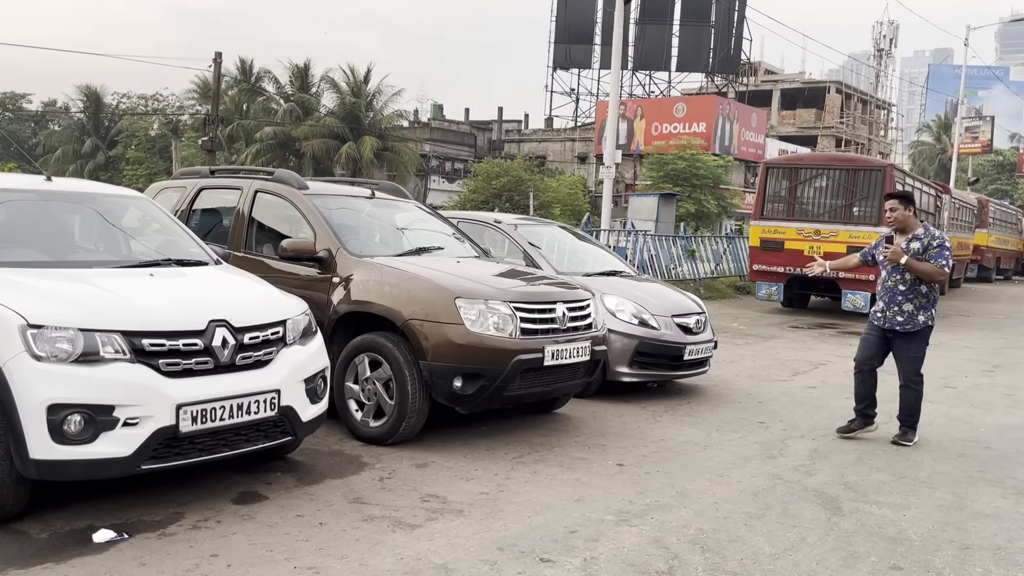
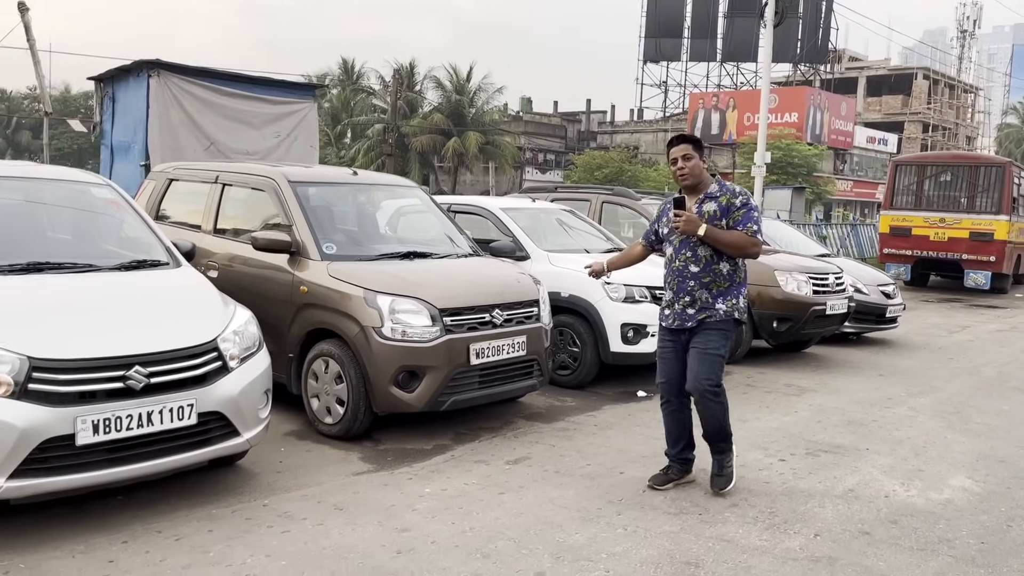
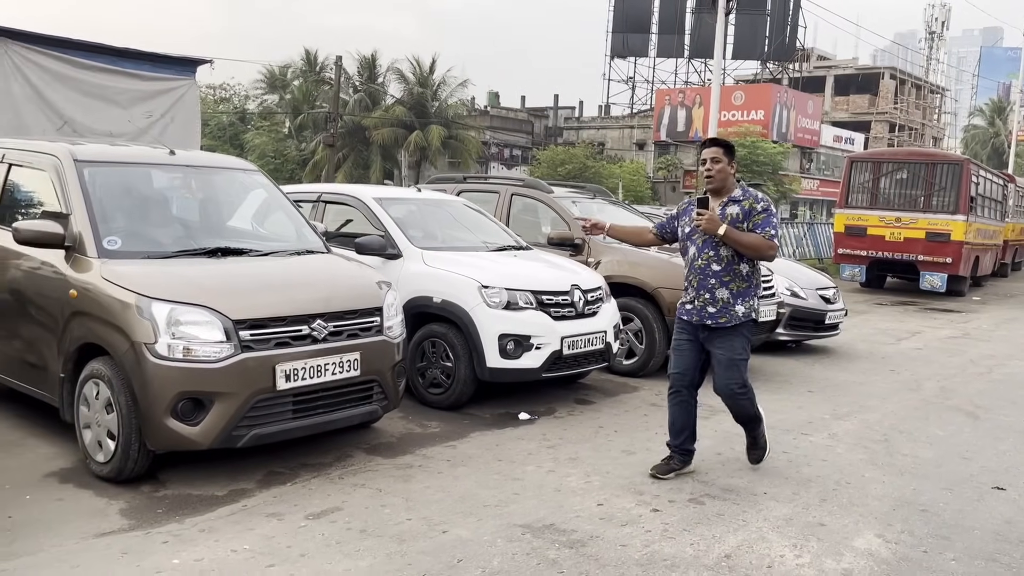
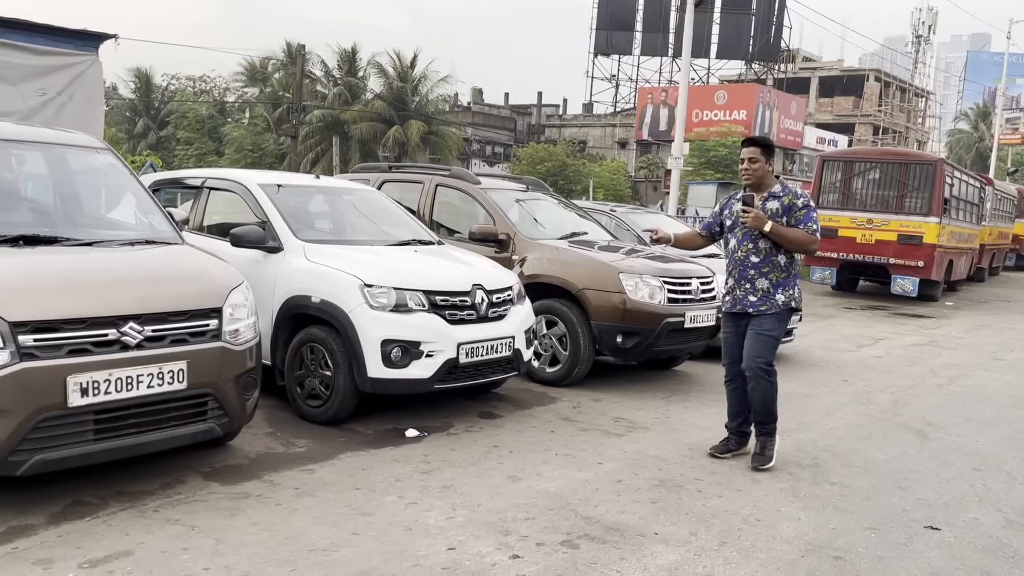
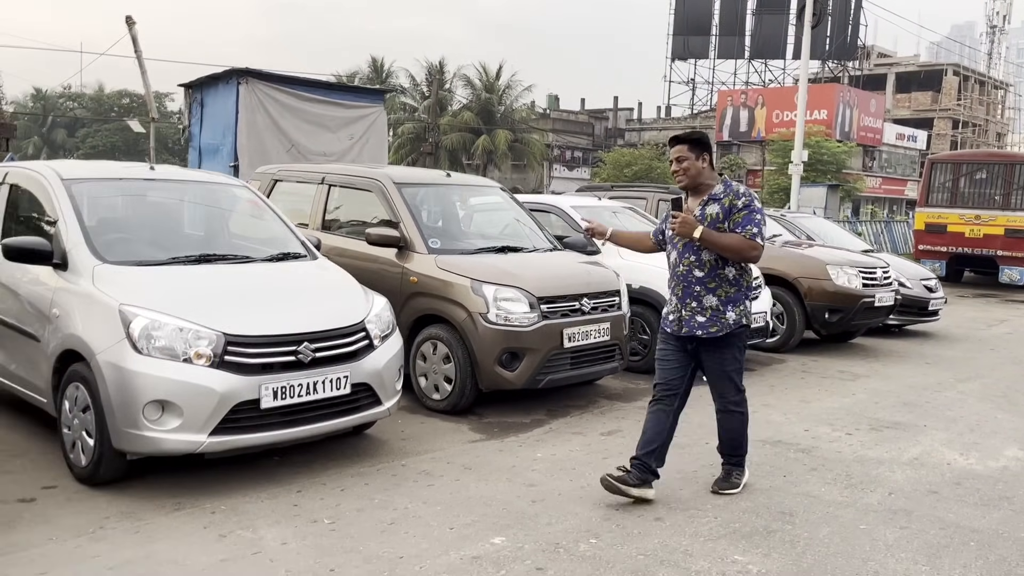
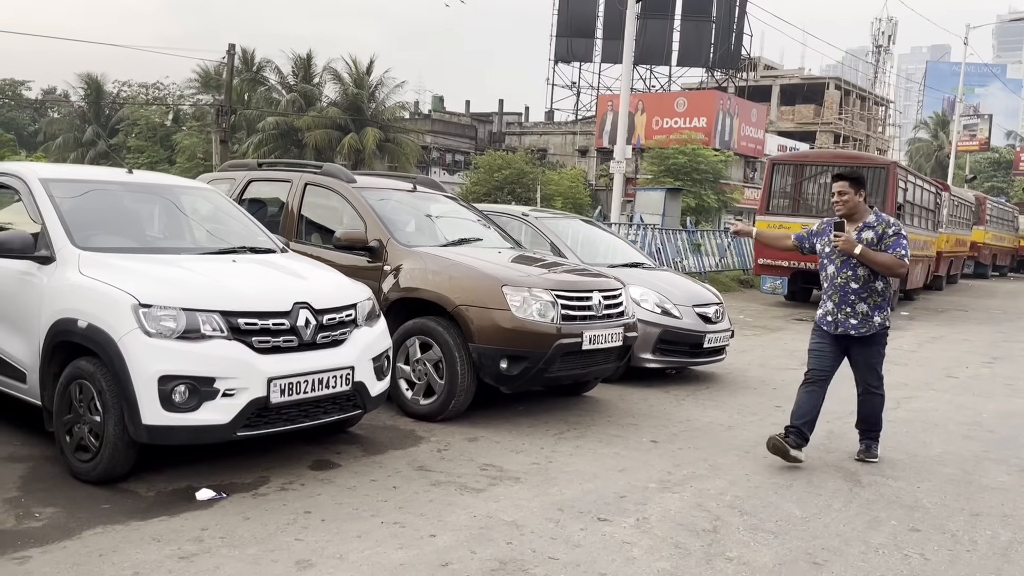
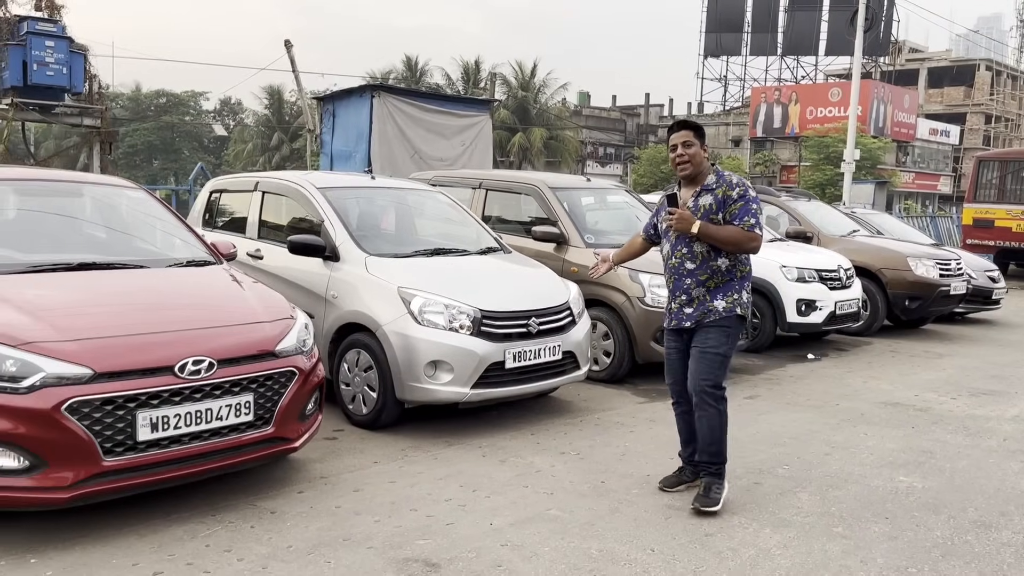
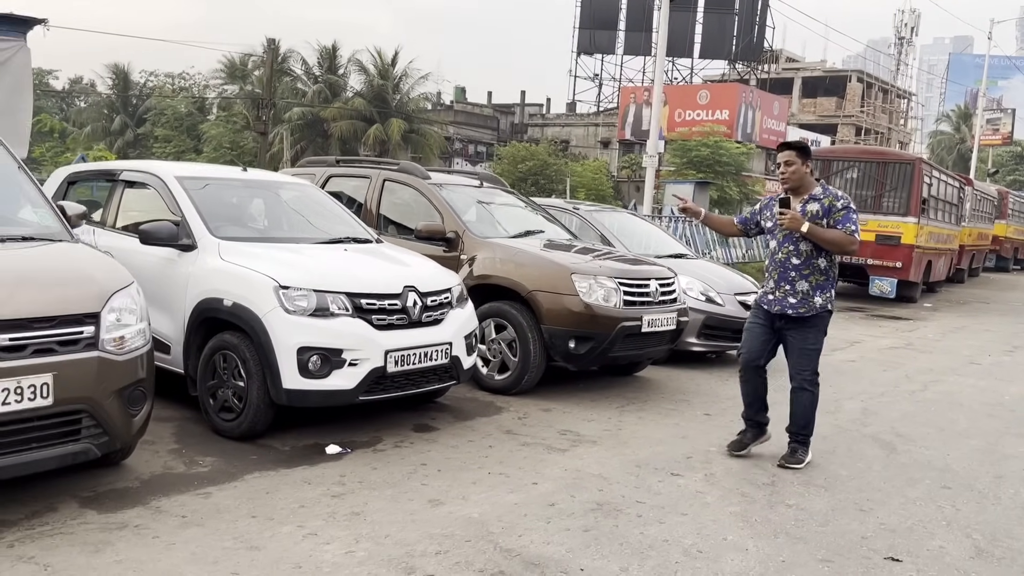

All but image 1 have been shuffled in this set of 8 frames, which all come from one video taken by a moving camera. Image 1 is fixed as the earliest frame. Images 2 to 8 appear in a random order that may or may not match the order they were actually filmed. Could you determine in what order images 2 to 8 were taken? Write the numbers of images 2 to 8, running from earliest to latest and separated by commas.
6, 8, 4, 3, 2, 5, 7
